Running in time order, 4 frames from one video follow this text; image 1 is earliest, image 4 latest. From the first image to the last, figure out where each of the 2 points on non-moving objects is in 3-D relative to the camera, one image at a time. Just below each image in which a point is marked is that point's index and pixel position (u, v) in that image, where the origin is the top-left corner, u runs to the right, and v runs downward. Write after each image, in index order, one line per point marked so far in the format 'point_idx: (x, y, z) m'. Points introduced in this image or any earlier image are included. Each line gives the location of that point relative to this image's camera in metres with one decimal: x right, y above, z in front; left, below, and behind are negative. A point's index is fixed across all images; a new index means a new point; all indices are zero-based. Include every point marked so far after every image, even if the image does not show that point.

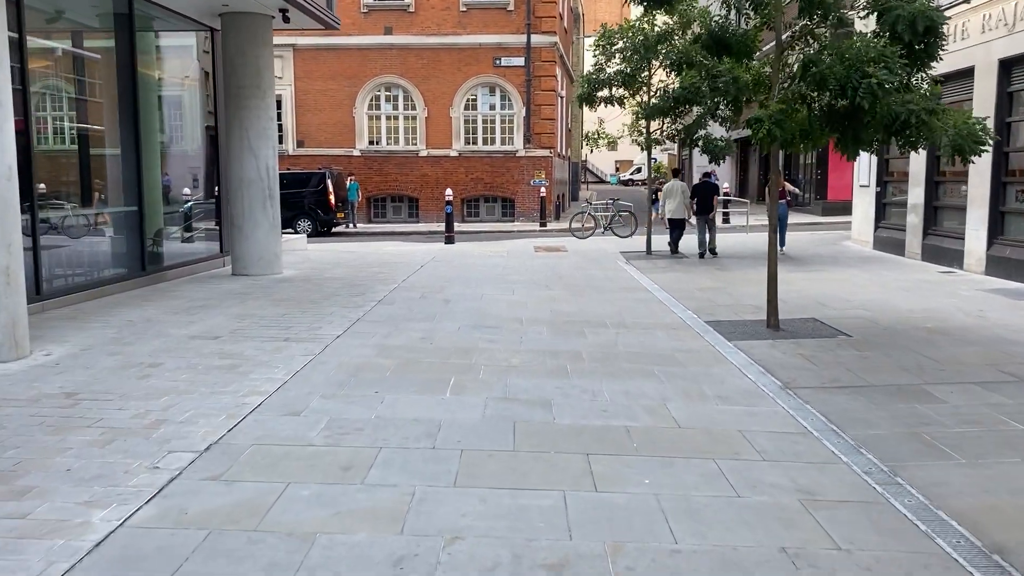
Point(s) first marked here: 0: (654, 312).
0: (+1.6, -0.3, +9.4) m
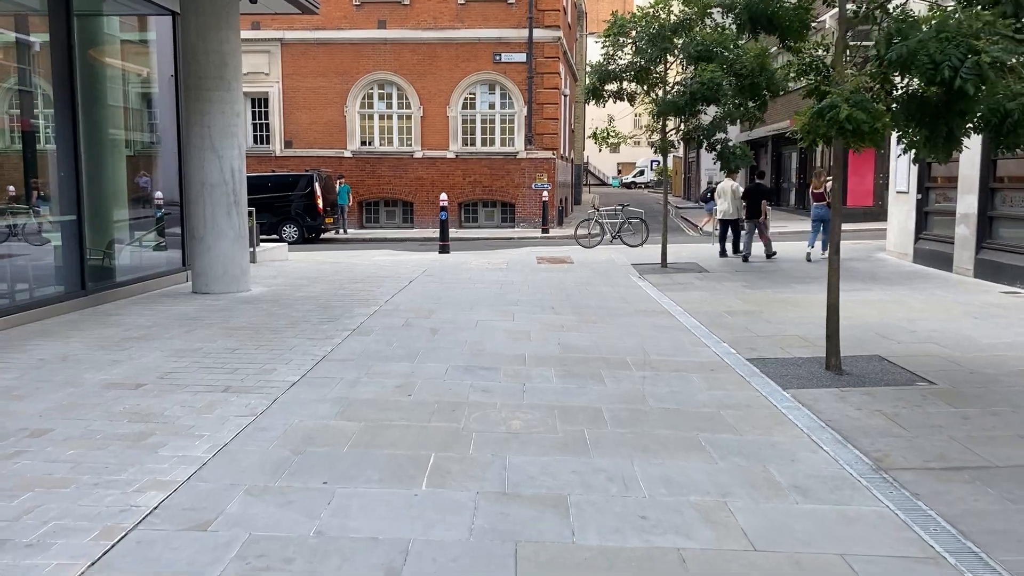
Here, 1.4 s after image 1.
0: (+1.6, -0.6, +7.8) m
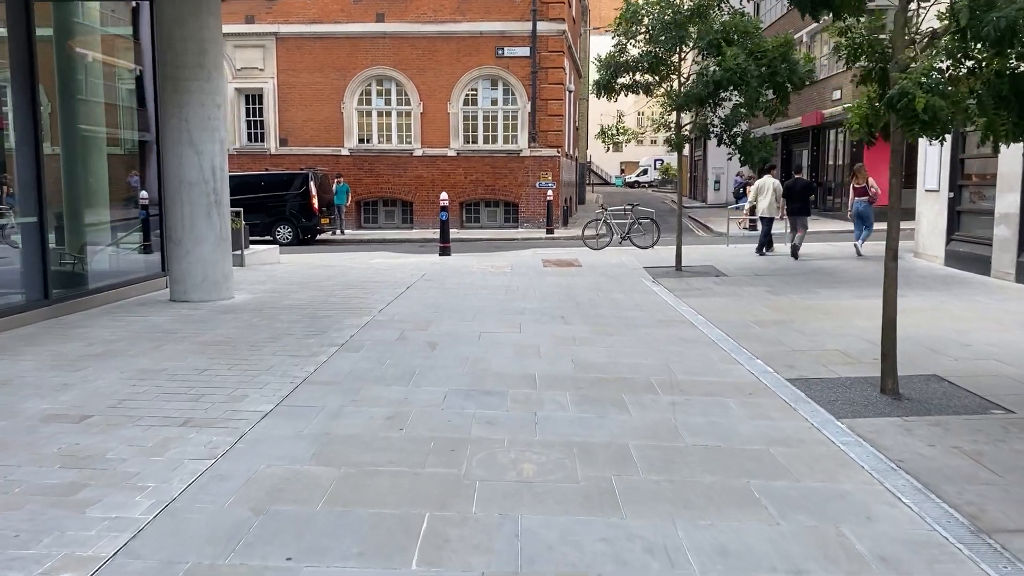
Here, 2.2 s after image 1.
0: (+1.7, -0.7, +6.9) m
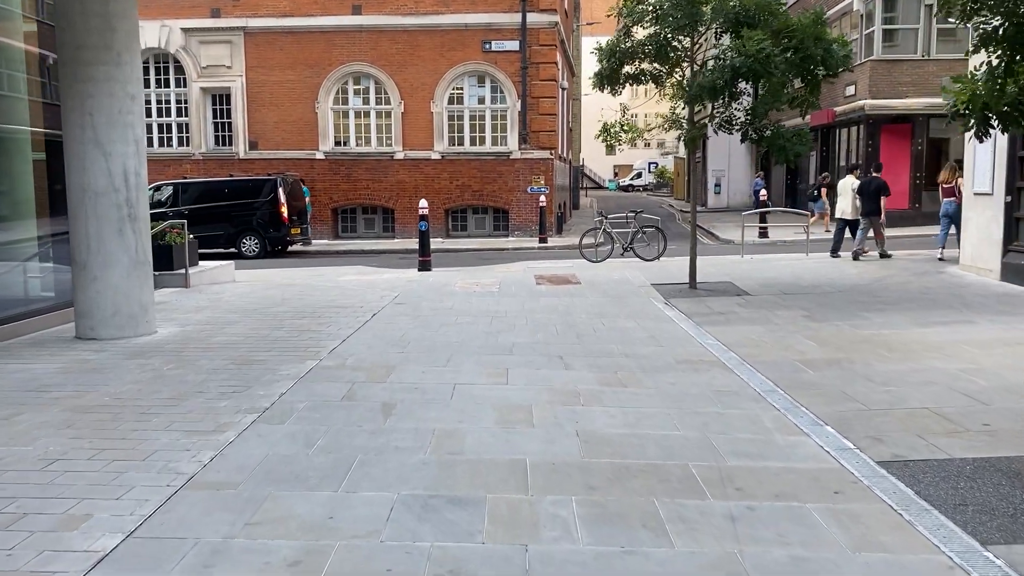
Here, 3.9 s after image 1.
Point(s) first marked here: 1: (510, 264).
0: (+1.6, -0.9, +5.1) m
1: (0.0, +0.5, +15.9) m
